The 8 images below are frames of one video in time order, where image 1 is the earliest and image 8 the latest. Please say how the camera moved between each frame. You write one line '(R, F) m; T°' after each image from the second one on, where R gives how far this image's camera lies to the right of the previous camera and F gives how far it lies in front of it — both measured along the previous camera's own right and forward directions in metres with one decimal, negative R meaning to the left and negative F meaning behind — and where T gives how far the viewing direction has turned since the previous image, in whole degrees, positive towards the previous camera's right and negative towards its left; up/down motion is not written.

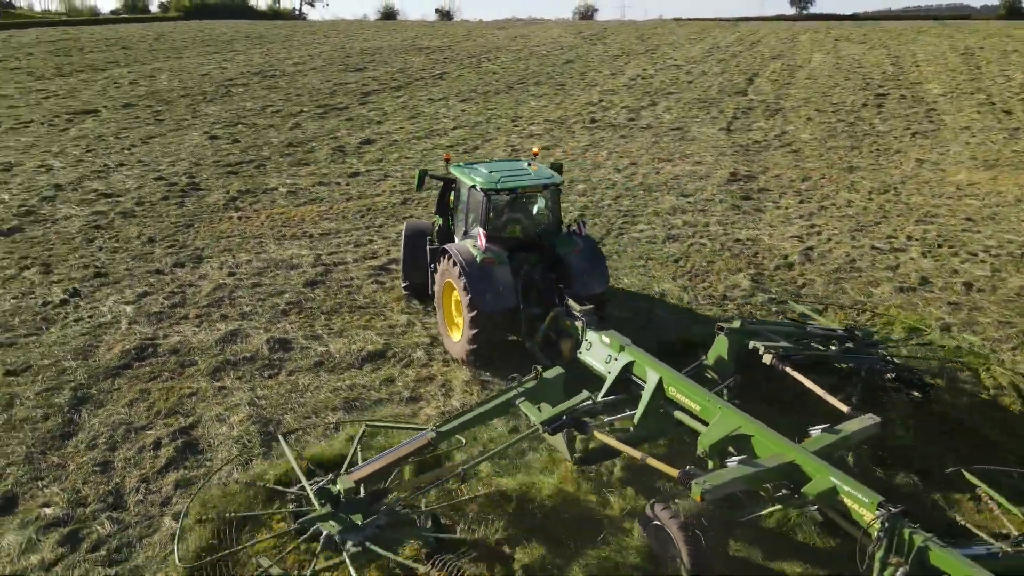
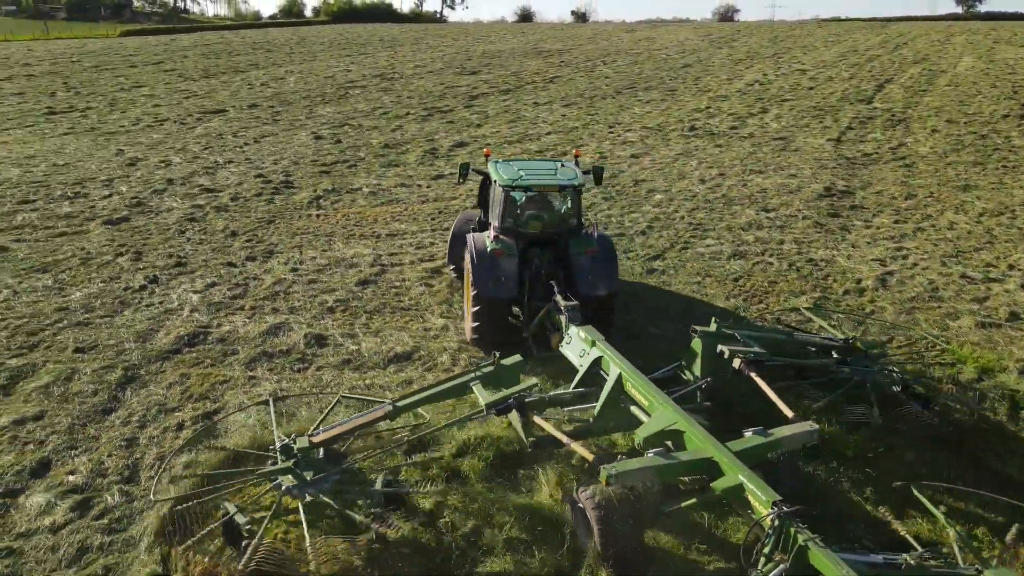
(+0.9, +0.1) m; -10°
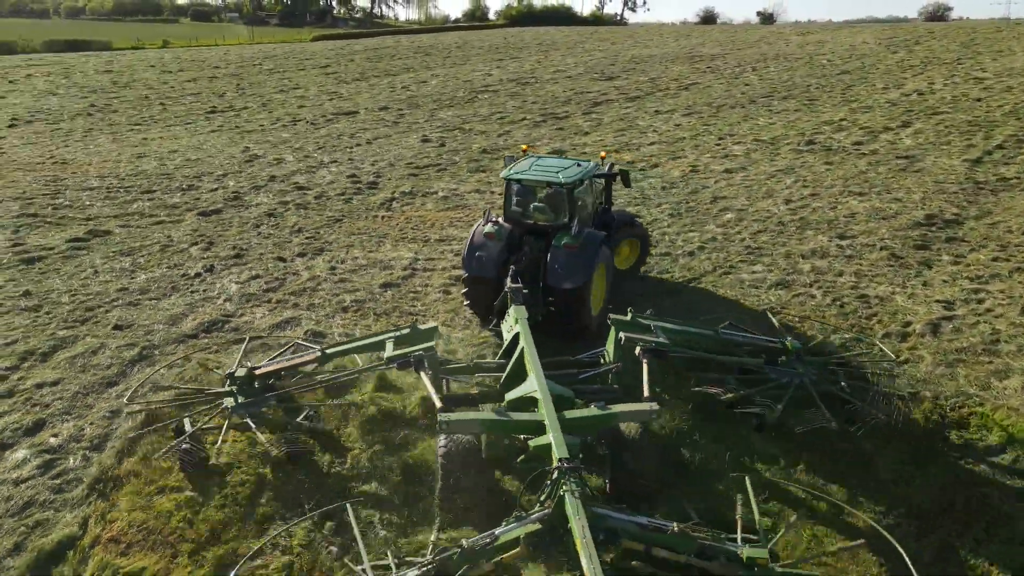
(+1.8, +0.2) m; -13°
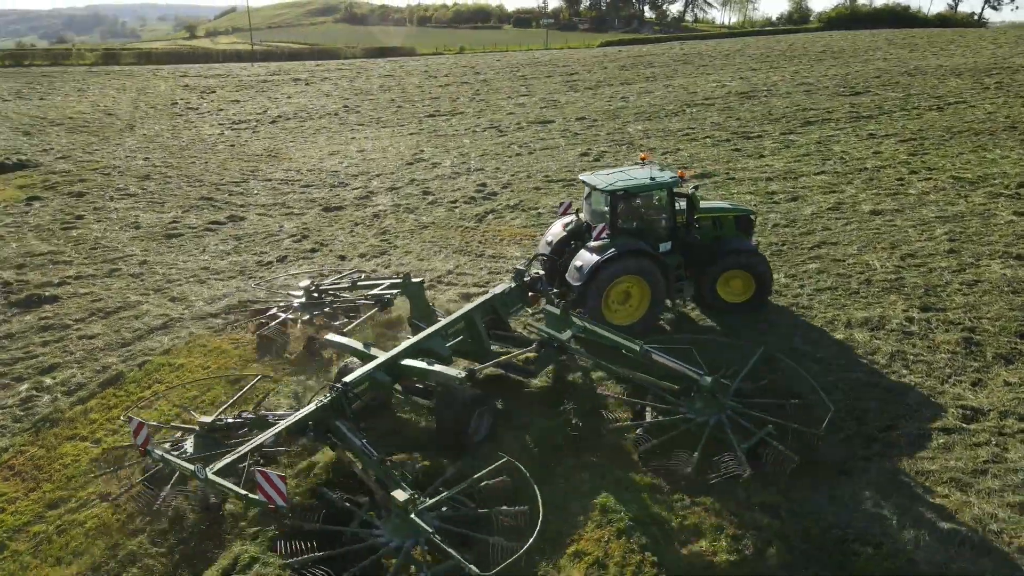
(+3.5, +0.8) m; -23°
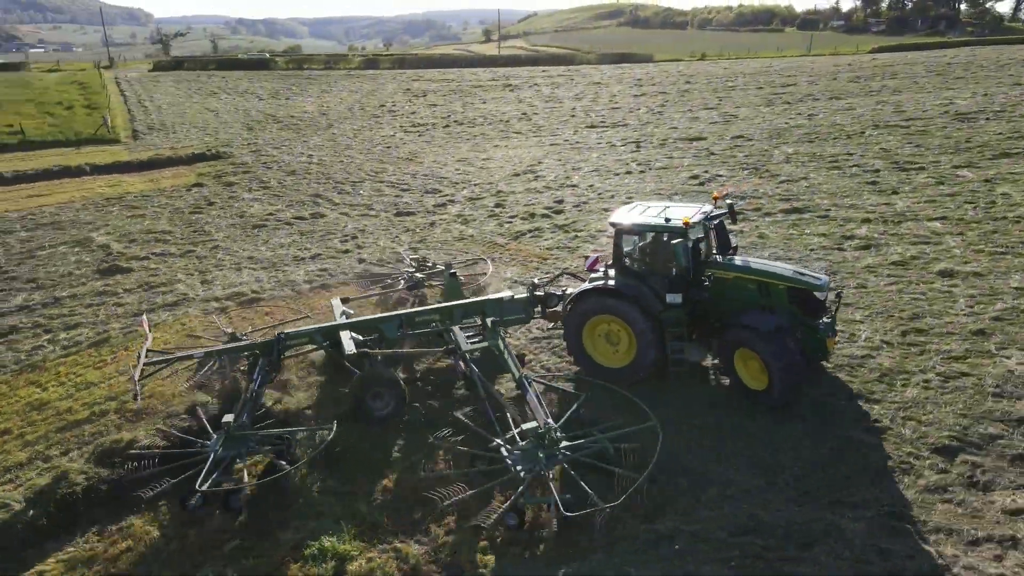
(+4.0, +0.7) m; -20°
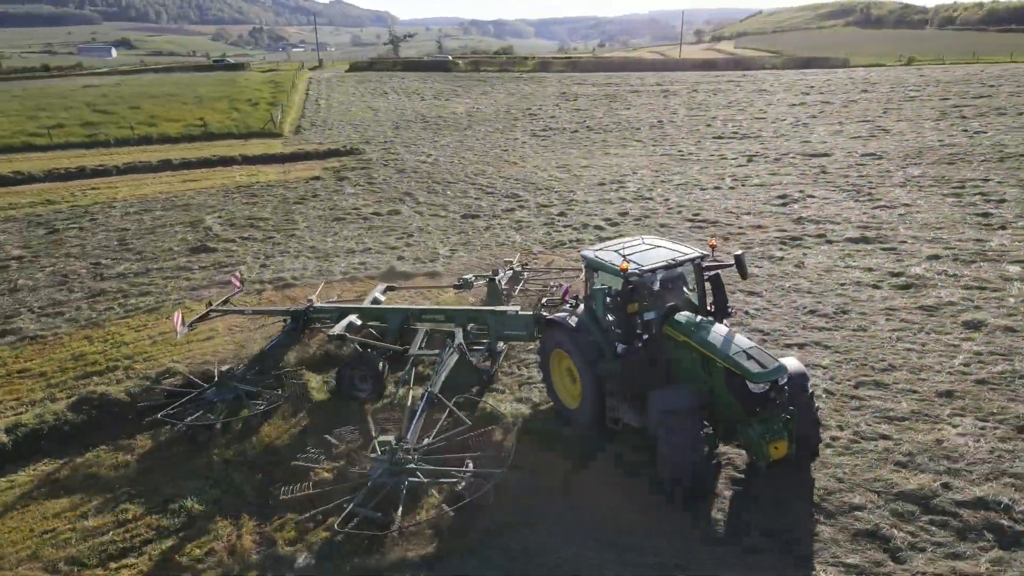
(+2.9, +0.1) m; -15°
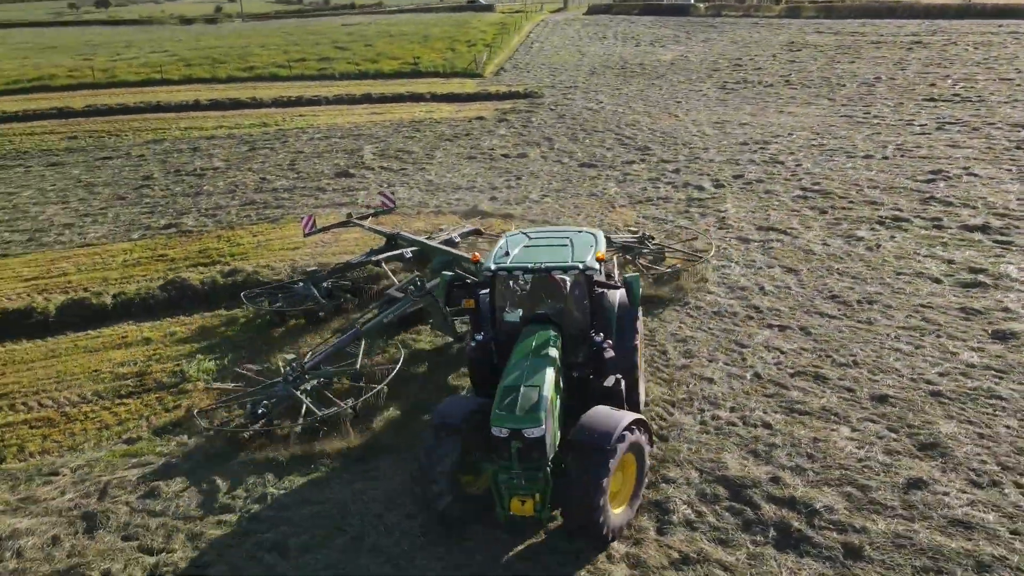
(+3.2, 0.0) m; -19°
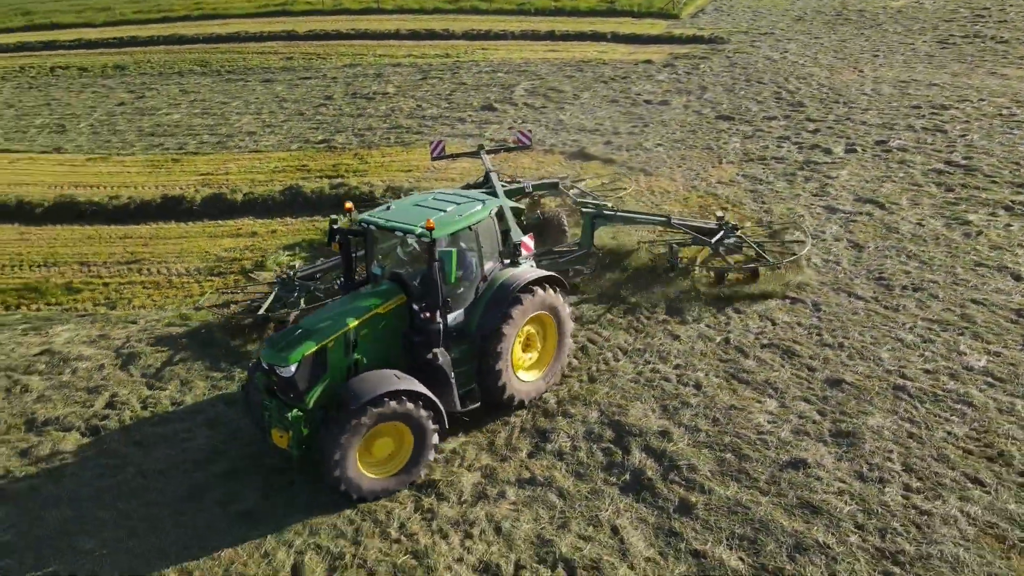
(+2.3, -0.2) m; -17°
